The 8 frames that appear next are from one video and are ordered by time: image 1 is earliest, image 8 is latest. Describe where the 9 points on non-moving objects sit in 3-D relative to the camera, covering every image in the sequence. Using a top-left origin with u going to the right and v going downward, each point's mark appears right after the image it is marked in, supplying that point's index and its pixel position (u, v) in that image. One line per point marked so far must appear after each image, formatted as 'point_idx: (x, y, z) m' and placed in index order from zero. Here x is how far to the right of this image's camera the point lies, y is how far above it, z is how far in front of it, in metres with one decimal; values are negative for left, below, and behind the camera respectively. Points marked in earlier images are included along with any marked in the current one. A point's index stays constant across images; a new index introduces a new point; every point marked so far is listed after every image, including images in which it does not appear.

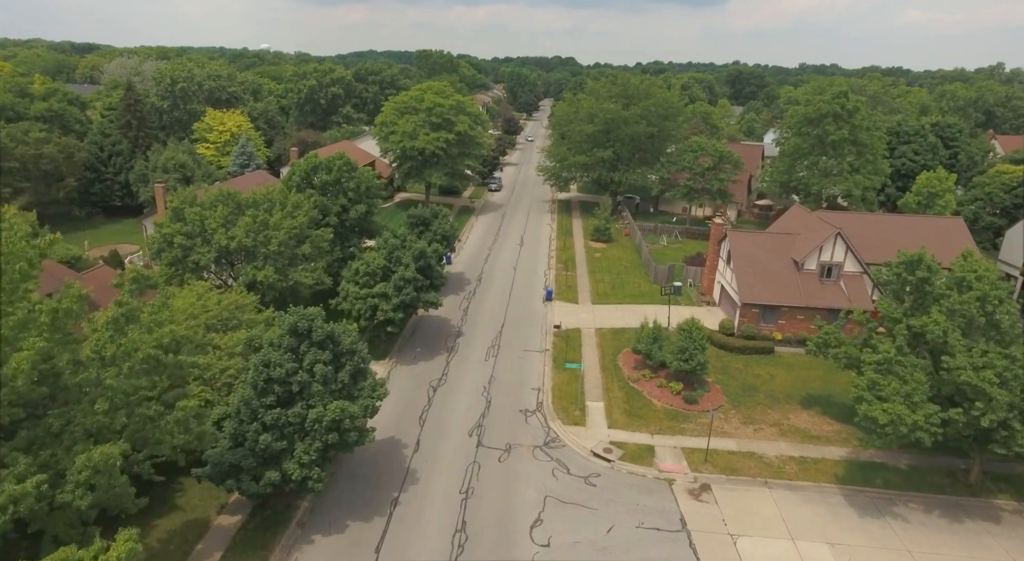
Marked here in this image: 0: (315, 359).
0: (-5.3, -2.1, +16.6) m
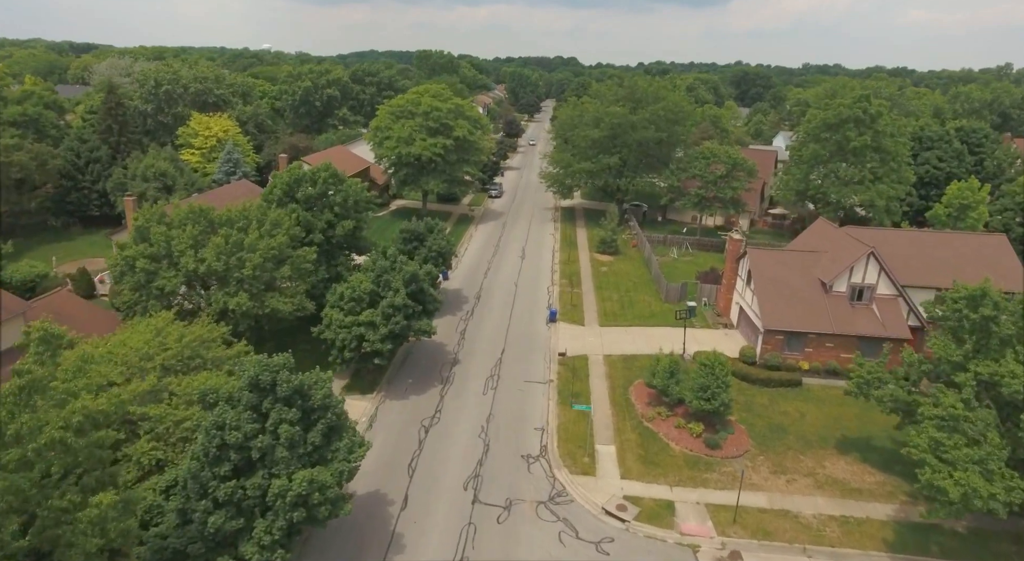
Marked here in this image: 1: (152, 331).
0: (-5.3, -3.2, +14.1) m
1: (-11.3, -1.5, +19.3) m
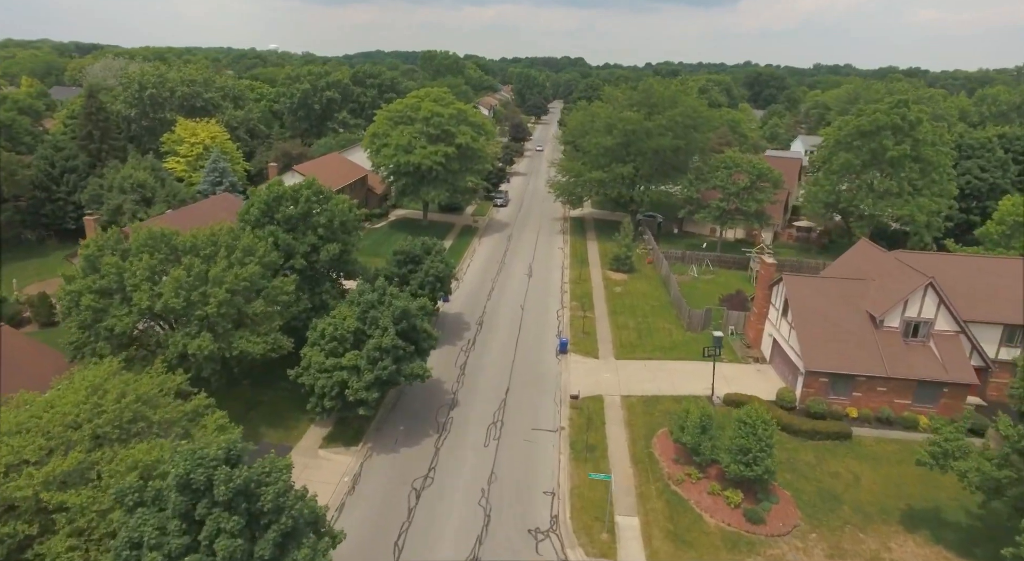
0: (-5.2, -4.4, +10.9) m
1: (-11.1, -2.8, +16.1) m
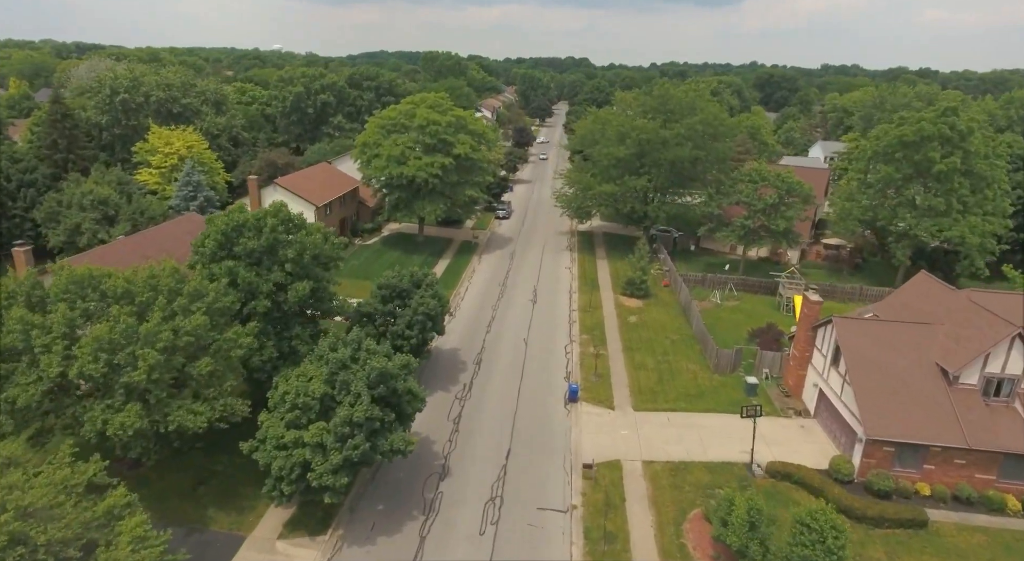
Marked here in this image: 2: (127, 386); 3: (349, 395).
0: (-5.3, -5.9, +7.0) m
1: (-11.1, -4.3, +12.3) m
2: (-10.2, -2.8, +16.3) m
3: (-4.6, -3.2, +17.3) m
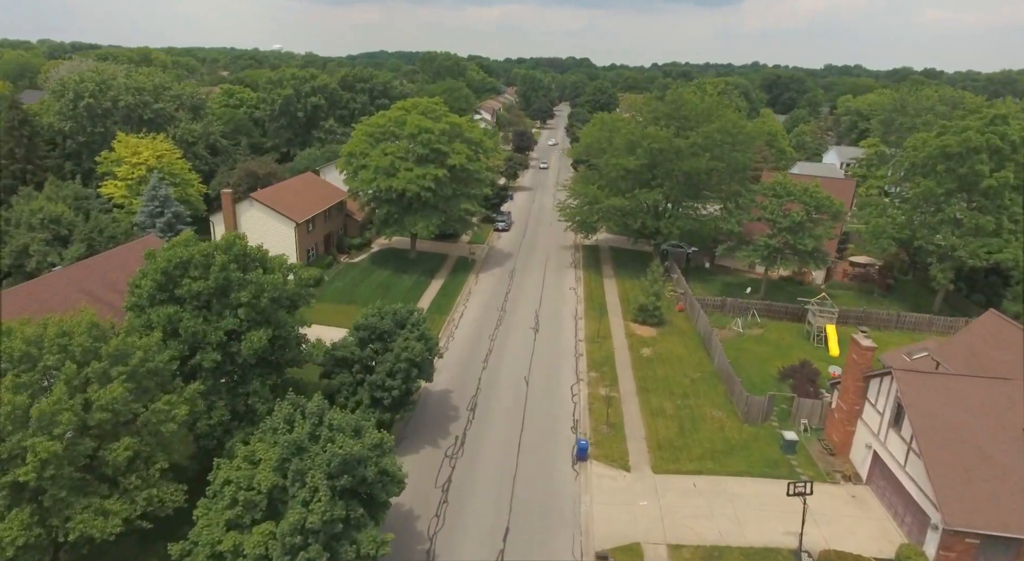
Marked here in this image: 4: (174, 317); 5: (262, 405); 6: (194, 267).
0: (-5.3, -7.3, +3.4) m
1: (-11.1, -5.7, +8.7) m
2: (-10.2, -4.2, +12.7) m
3: (-4.6, -4.6, +13.7) m
4: (-9.4, -1.0, +17.2) m
5: (-7.3, -3.6, +18.0) m
6: (-9.2, +0.4, +17.8) m
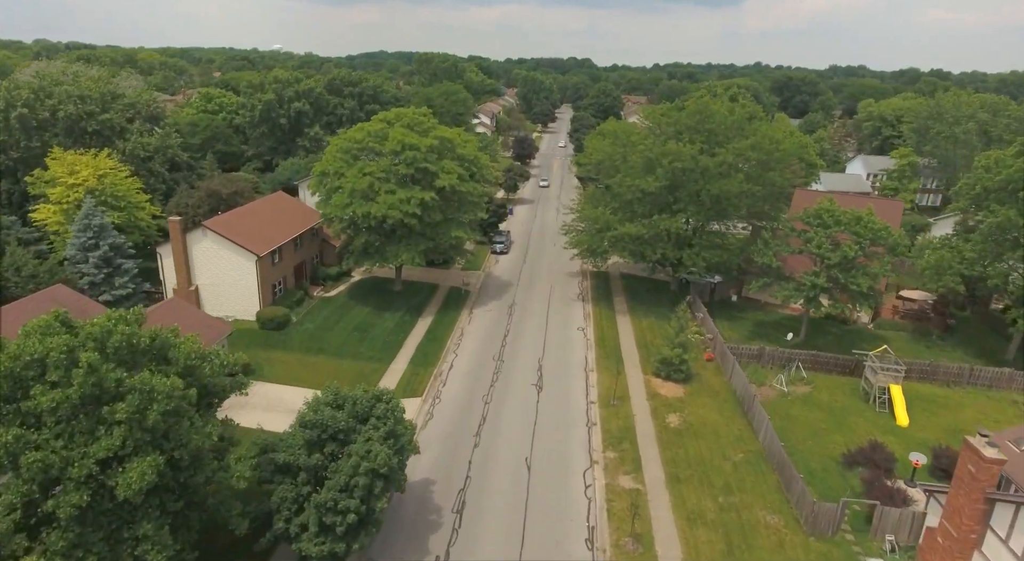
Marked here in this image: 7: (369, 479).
0: (-5.4, -9.5, -2.0) m
1: (-11.2, -7.8, +3.3) m
2: (-10.3, -6.3, +7.3) m
3: (-4.7, -6.7, +8.3) m
4: (-9.5, -3.2, +11.8) m
5: (-7.4, -5.8, +12.6) m
6: (-9.3, -1.8, +12.4) m
7: (-3.6, -5.0, +15.7) m
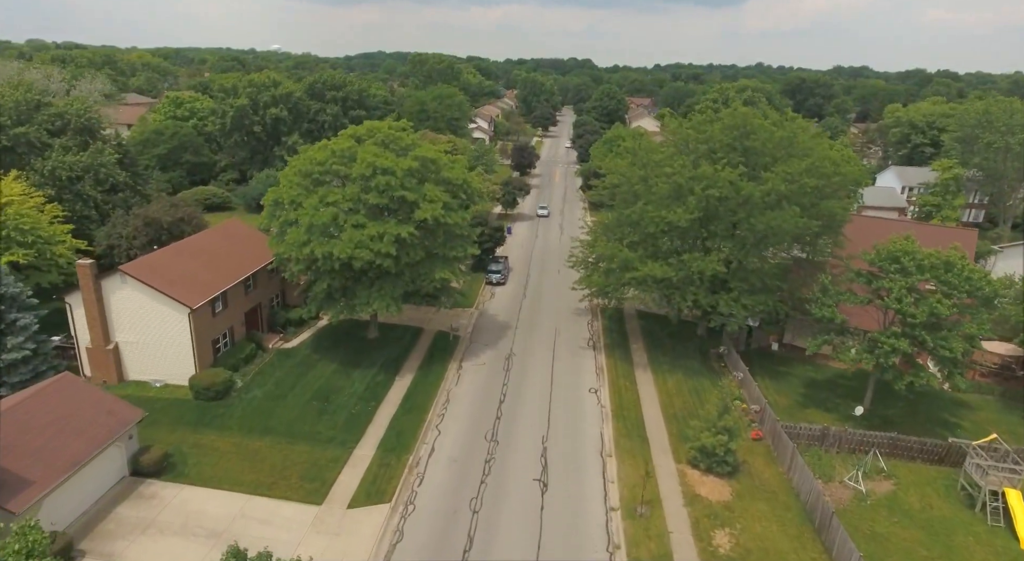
0: (-5.5, -11.8, -8.2) m
1: (-11.3, -10.1, -2.9) m
2: (-10.4, -8.6, +1.1) m
3: (-4.8, -9.0, +2.1) m
4: (-9.6, -5.5, +5.6) m
5: (-7.5, -8.1, +6.4) m
6: (-9.4, -4.1, +6.2) m
7: (-3.8, -7.4, +9.5) m
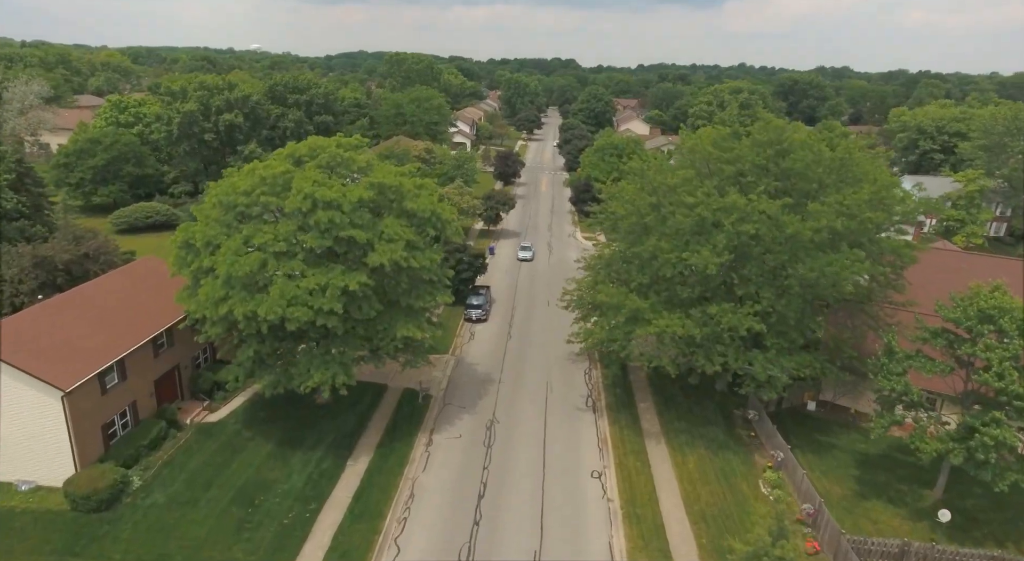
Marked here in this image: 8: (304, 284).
0: (-5.2, -13.9, -14.1) m
1: (-11.2, -12.3, -9.0) m
2: (-10.3, -10.8, -5.0) m
3: (-4.8, -11.1, -3.9) m
4: (-9.7, -7.6, -0.5) m
5: (-7.6, -10.2, +0.4) m
6: (-9.5, -6.2, +0.1) m
7: (-3.9, -9.5, +3.6) m
8: (-6.6, -0.2, +19.7) m
